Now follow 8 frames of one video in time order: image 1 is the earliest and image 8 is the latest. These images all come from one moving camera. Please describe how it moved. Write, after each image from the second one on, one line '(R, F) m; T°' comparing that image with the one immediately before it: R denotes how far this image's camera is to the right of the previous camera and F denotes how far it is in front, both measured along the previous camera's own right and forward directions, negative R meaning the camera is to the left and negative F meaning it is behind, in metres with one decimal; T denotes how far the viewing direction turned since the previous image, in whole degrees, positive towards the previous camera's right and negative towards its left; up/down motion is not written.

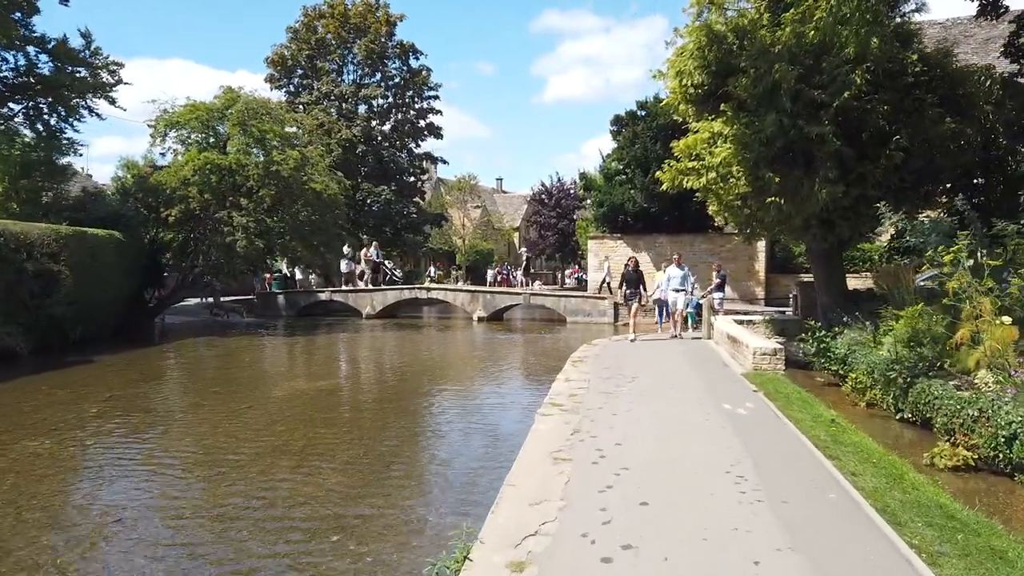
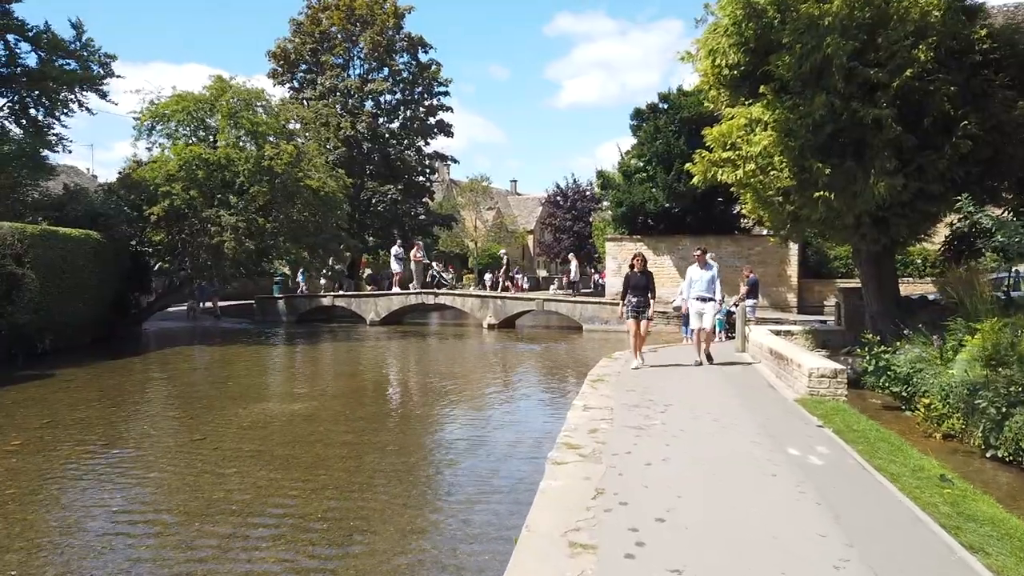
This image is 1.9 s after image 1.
(+0.1, +1.8) m; -1°
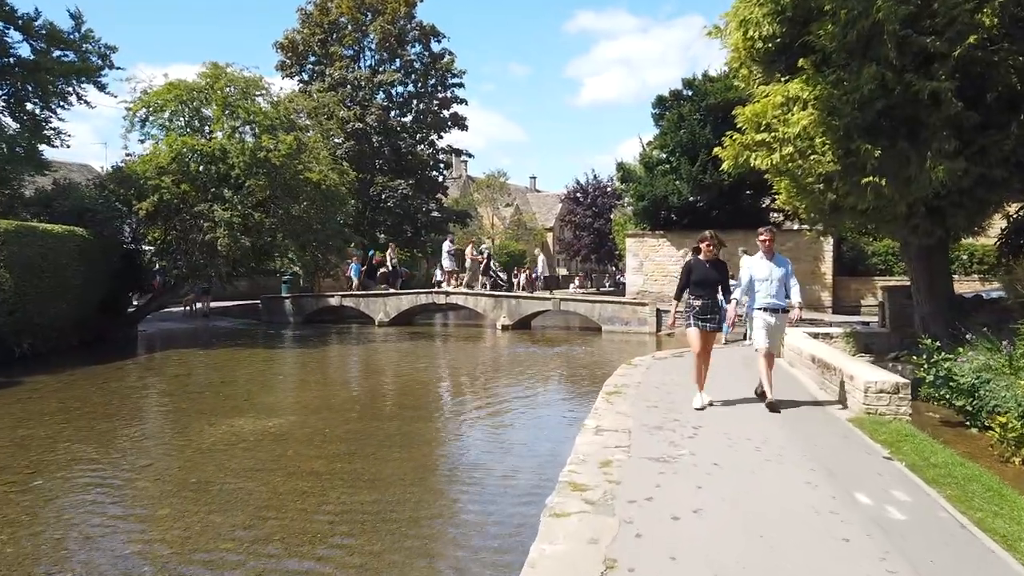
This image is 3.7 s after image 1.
(+0.2, +1.4) m; -2°
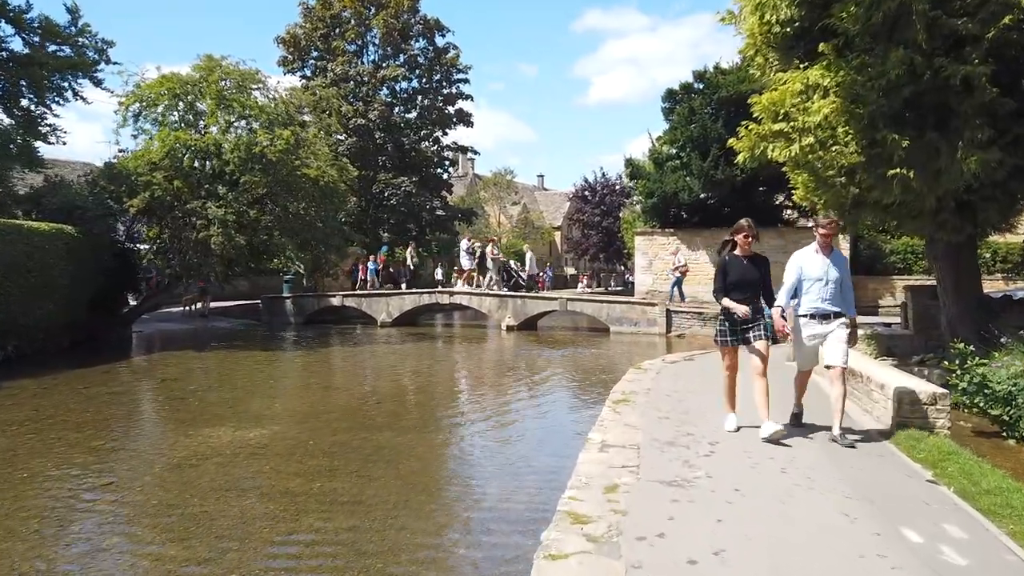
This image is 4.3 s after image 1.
(+0.1, +0.7) m; -1°
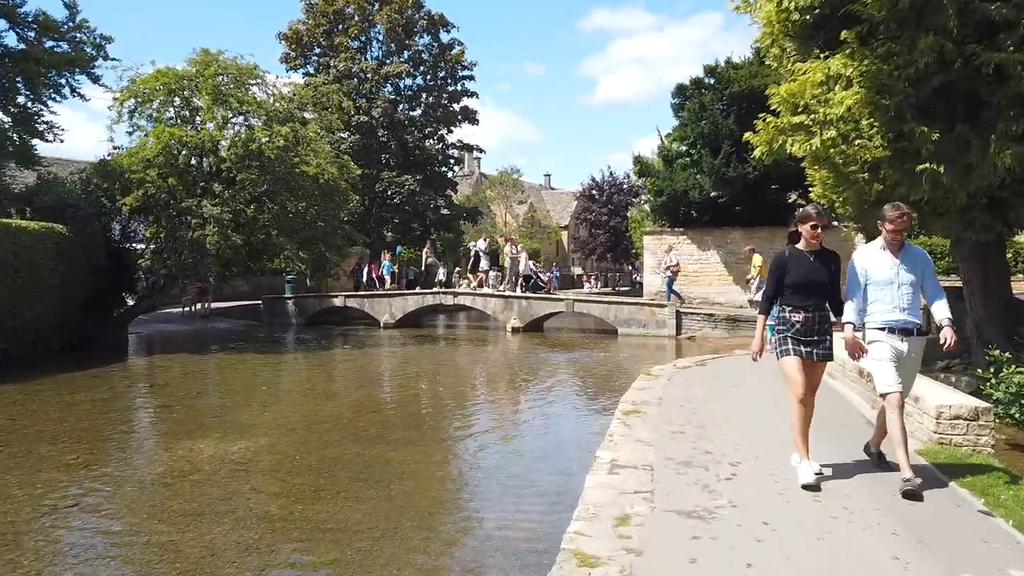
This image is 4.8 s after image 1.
(+0.1, +0.6) m; -1°
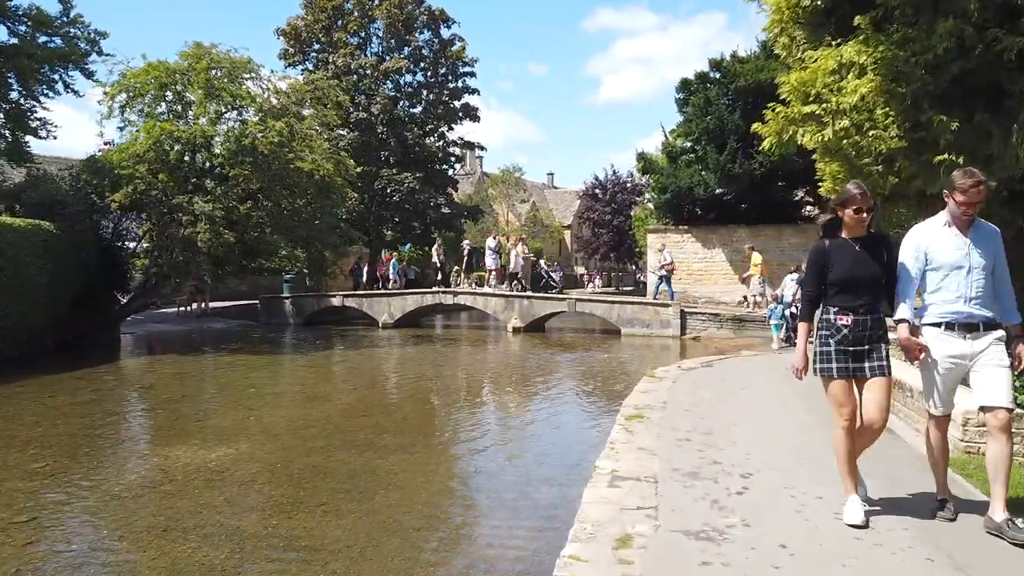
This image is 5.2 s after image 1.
(+0.1, +0.5) m; 0°
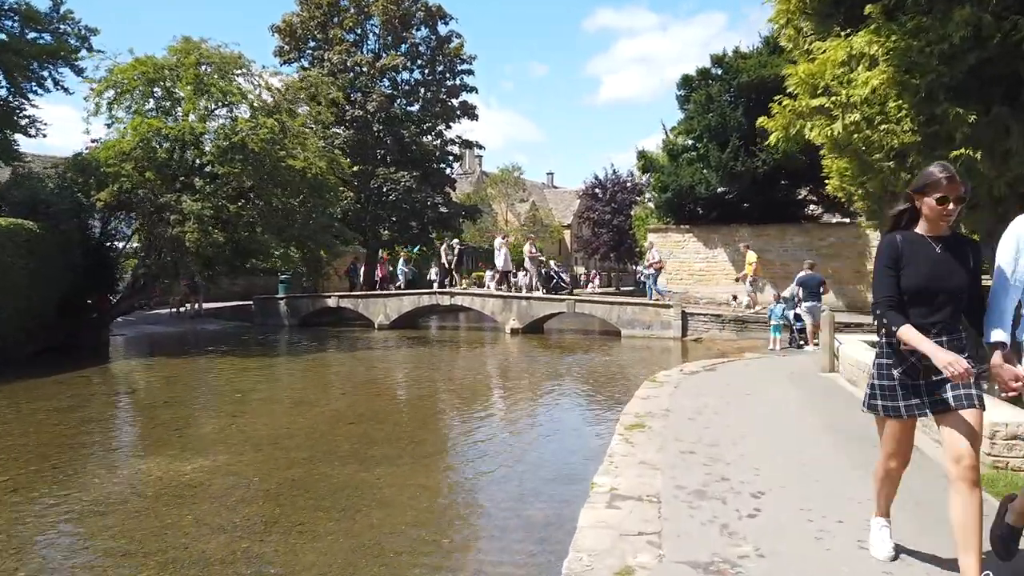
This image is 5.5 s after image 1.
(+0.1, +0.4) m; 0°
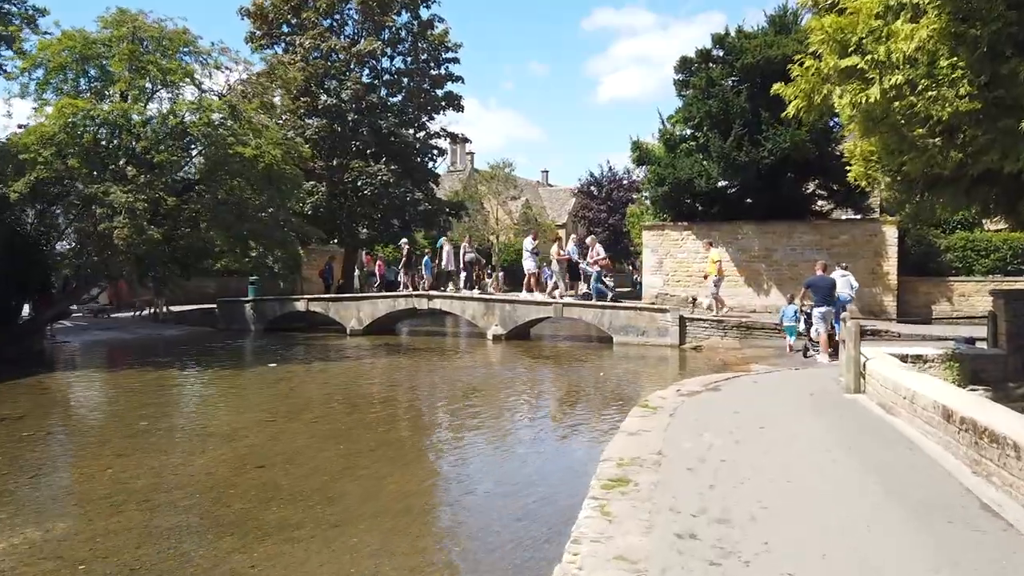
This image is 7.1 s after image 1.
(+0.4, +1.9) m; 0°
